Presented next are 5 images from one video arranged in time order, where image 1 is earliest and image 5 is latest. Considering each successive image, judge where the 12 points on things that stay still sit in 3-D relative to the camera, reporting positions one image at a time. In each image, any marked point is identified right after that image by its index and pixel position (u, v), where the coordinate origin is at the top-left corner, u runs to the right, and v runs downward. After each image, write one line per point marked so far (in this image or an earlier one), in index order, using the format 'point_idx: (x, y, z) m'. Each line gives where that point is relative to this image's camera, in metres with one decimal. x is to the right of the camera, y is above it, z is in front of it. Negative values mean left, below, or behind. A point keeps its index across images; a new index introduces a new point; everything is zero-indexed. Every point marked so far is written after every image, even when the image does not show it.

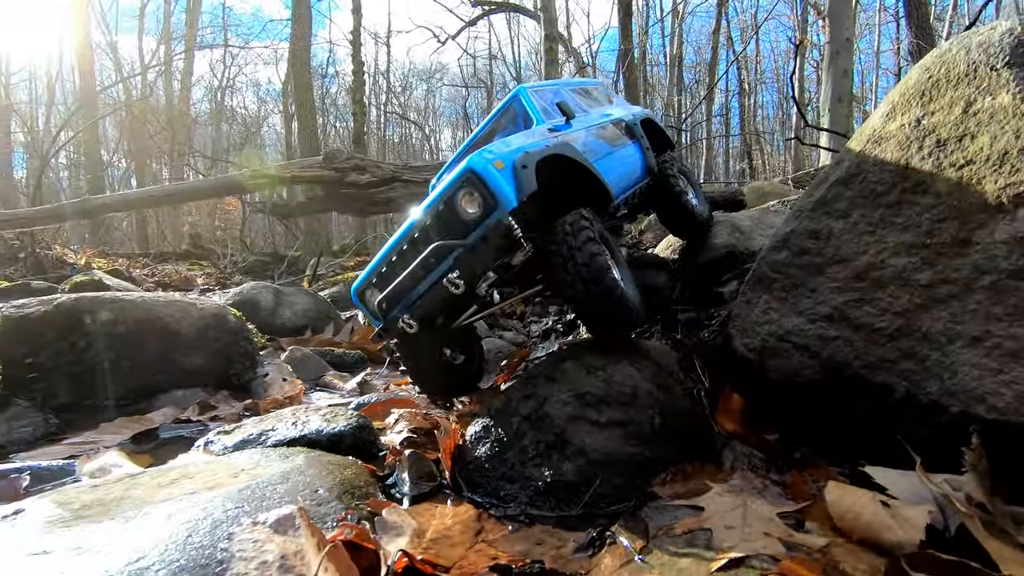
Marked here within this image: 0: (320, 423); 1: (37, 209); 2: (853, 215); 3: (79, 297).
0: (-1.1, -0.8, +3.1) m
1: (-9.3, +1.5, +10.4) m
2: (+1.7, +0.4, +2.7) m
3: (-3.5, -0.1, +4.4) m
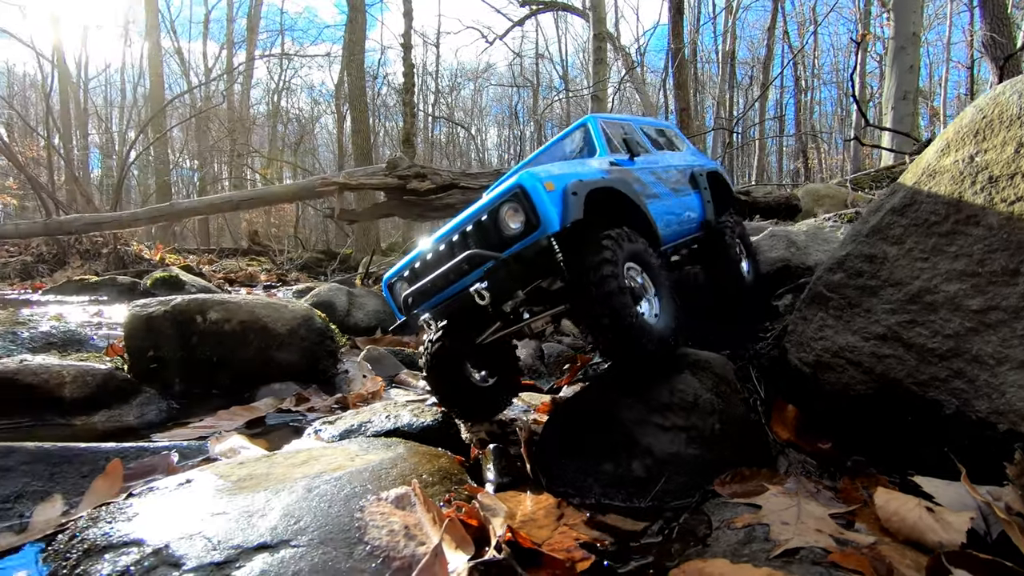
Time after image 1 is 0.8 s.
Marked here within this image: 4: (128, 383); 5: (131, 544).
0: (-0.7, -0.9, +3.6) m
1: (-8.3, +1.6, +11.4) m
2: (+2.2, +0.3, +2.9) m
3: (-3.0, -0.1, +5.0) m
4: (-3.2, -0.8, +4.5) m
5: (-1.4, -1.0, +2.0) m
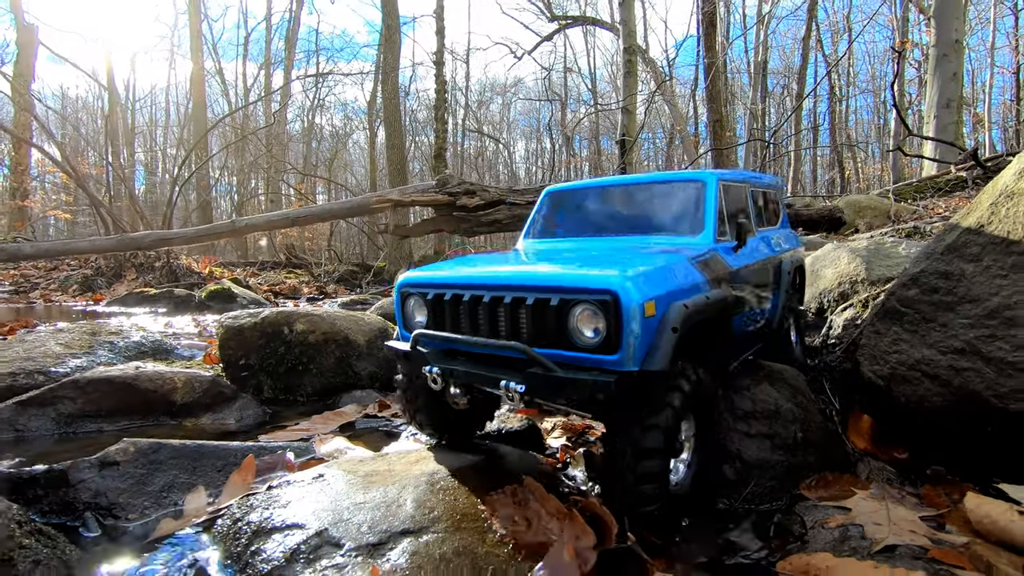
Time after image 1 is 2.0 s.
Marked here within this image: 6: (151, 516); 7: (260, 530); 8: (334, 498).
0: (-0.1, -1.0, +3.8) m
1: (-7.3, +1.3, +12.1) m
2: (+2.7, +0.2, +3.1) m
3: (-2.3, -0.2, +5.4) m
4: (-2.5, -0.9, +4.8) m
5: (-1.0, -1.0, +2.3) m
6: (-1.8, -1.1, +2.7) m
7: (-1.1, -1.1, +2.4) m
8: (-0.9, -1.0, +2.6) m
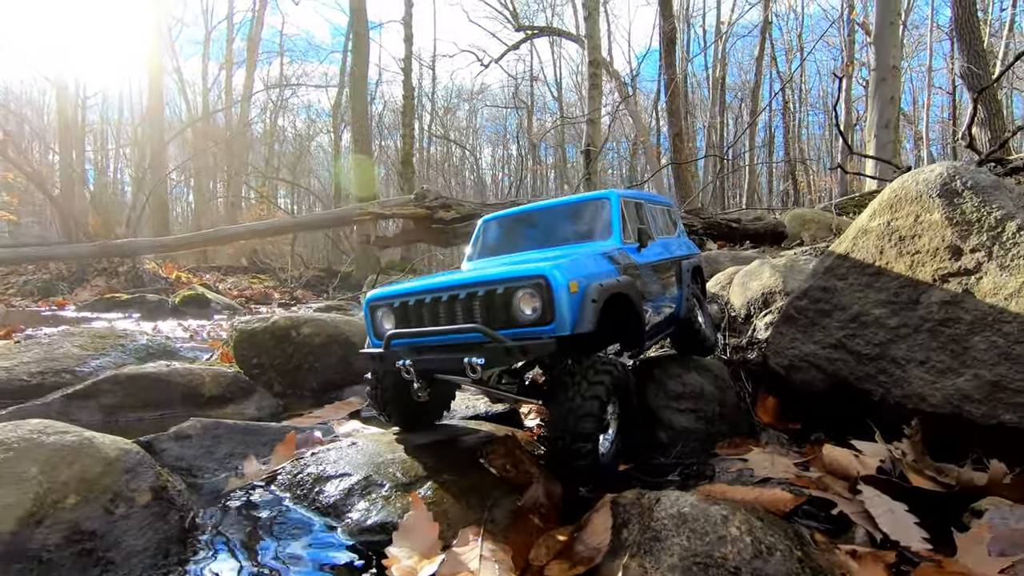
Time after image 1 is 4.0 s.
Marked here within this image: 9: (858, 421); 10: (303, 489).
0: (-0.2, -1.0, +4.7) m
1: (-7.9, +1.1, +12.5) m
2: (+2.6, +0.1, +4.1) m
3: (-2.6, -0.3, +6.1) m
4: (-2.7, -1.0, +5.6) m
5: (-1.0, -1.1, +3.2) m
6: (-1.9, -1.2, +3.5) m
7: (-1.1, -1.1, +3.2) m
8: (-0.9, -1.1, +3.4) m
9: (+2.5, -1.0, +3.9) m
10: (-1.2, -1.2, +3.1) m
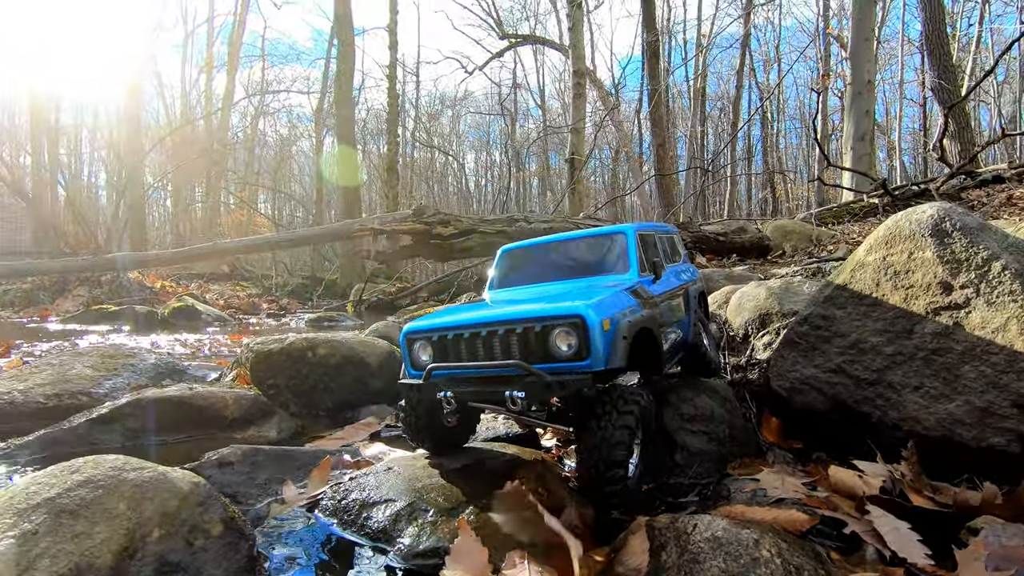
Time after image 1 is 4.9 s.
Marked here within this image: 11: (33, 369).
0: (-0.1, -1.3, +4.9) m
1: (-8.0, +0.8, +12.5) m
2: (+2.8, -0.2, +4.4) m
3: (-2.4, -0.6, +6.3) m
4: (-2.6, -1.2, +5.7) m
5: (-0.8, -1.3, +3.3) m
6: (-1.7, -1.4, +3.6) m
7: (-0.9, -1.4, +3.4) m
8: (-0.7, -1.3, +3.6) m
9: (+2.7, -1.2, +4.2) m
10: (-1.0, -1.4, +3.3) m
11: (-5.8, -1.0, +6.5) m
